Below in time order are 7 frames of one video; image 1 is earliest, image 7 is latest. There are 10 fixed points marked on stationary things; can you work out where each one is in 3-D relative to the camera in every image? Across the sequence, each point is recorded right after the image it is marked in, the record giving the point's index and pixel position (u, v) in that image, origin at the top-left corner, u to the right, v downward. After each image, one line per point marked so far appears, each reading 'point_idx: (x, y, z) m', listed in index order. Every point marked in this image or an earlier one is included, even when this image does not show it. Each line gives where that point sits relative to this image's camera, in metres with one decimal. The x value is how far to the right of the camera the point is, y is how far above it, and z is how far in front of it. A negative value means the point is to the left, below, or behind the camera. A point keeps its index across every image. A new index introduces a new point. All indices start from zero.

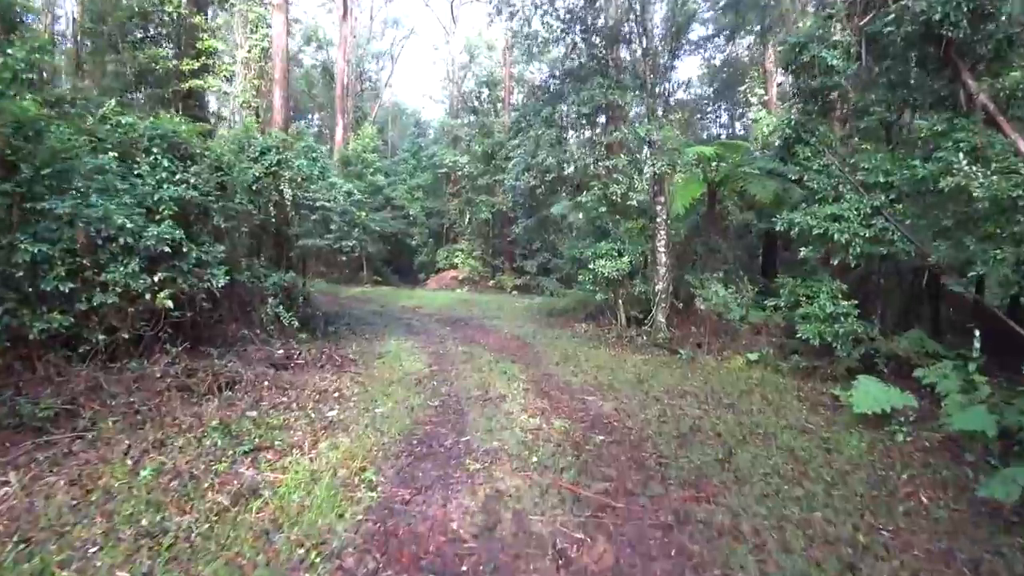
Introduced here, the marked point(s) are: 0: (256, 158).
0: (-3.9, +2.0, +9.1) m
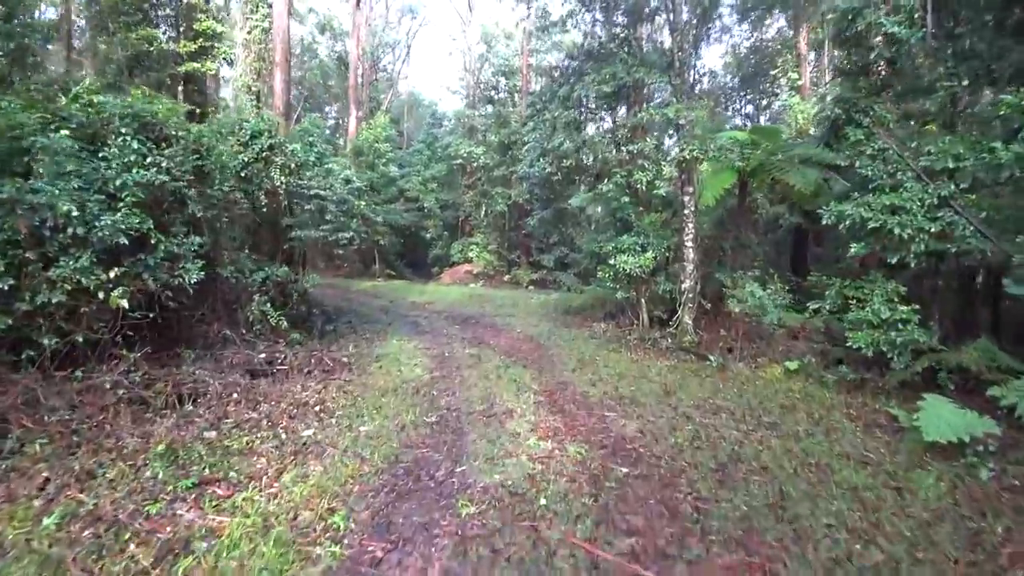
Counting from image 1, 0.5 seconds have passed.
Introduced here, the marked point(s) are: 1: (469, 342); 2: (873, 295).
0: (-3.7, +2.0, +8.3) m
1: (-0.7, -0.9, +9.8) m
2: (+4.4, -0.1, +7.2) m
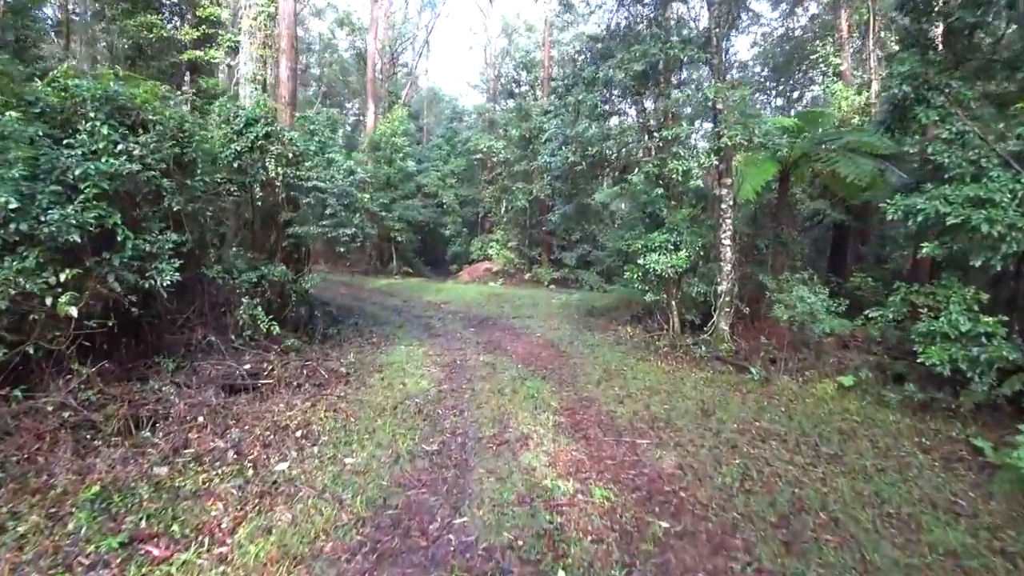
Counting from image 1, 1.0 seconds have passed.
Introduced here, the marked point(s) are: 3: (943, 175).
0: (-3.5, +2.0, +7.6) m
1: (-0.4, -0.9, +9.0) m
2: (+4.6, -0.1, +6.2) m
3: (+4.6, +1.2, +6.3) m
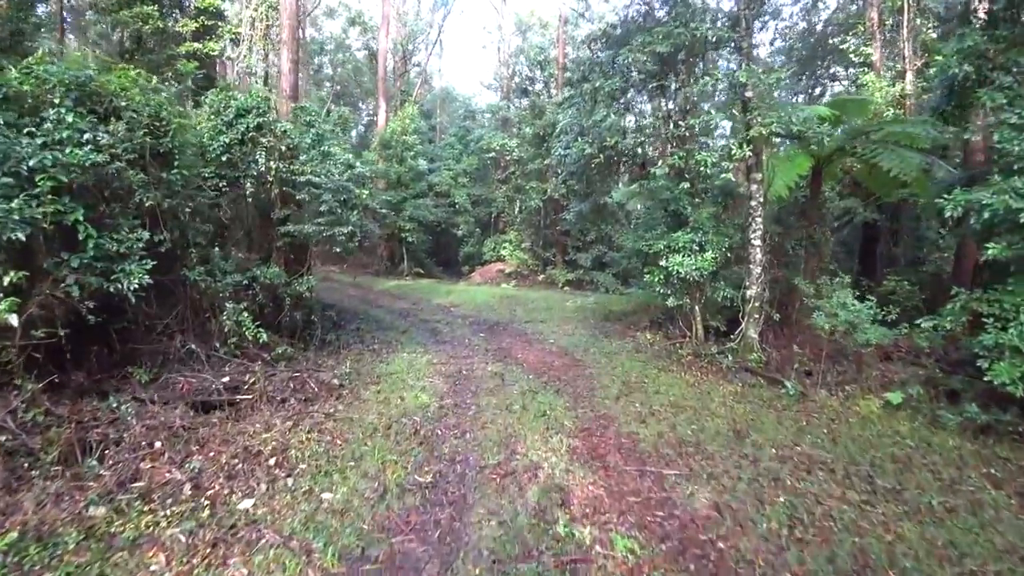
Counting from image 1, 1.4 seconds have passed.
0: (-3.4, +2.0, +7.0) m
1: (-0.3, -1.0, +8.4) m
2: (+4.6, -0.2, +5.4) m
3: (+4.7, +1.1, +5.6) m
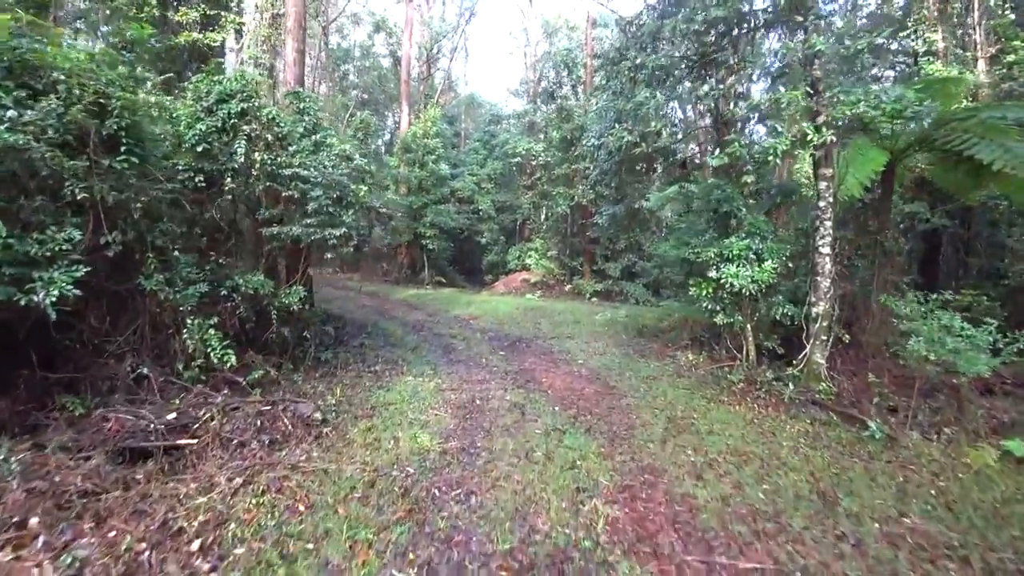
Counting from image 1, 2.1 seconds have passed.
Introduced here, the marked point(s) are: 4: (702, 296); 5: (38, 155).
0: (-3.1, +1.9, +6.1) m
1: (0.0, -1.1, +7.2) m
2: (+4.8, -0.4, +4.1) m
3: (+4.9, +1.0, +4.2) m
4: (+2.5, -0.1, +7.8) m
5: (-3.3, +0.9, +4.1) m
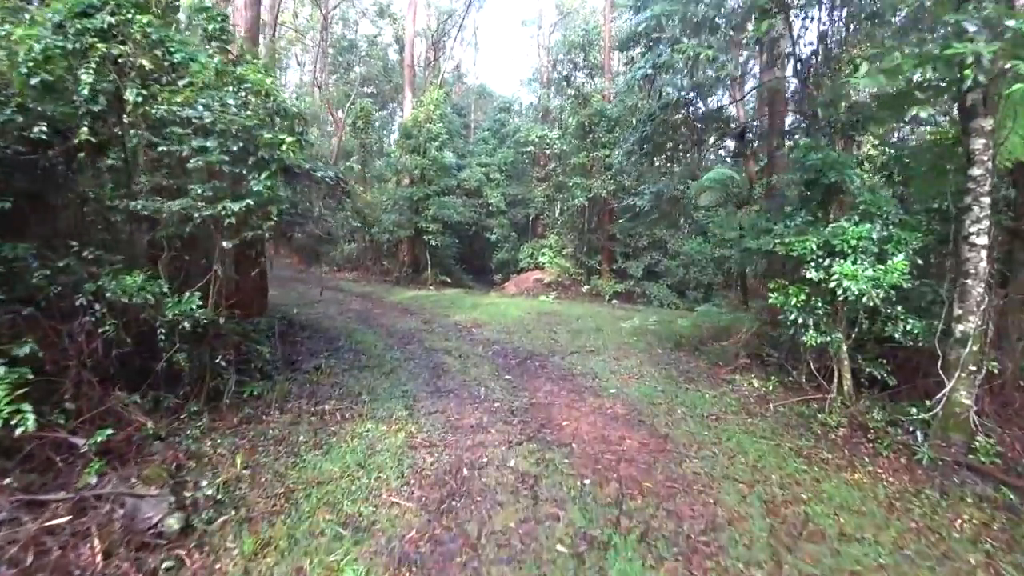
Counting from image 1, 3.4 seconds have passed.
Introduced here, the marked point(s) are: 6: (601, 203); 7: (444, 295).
0: (-3.1, +1.8, +4.0) m
1: (+0.1, -1.2, +5.0) m
2: (+4.8, -0.4, +1.8) m
3: (+4.9, +0.9, +1.9) m
4: (+2.6, -0.2, +5.6) m
5: (-3.3, +0.9, +2.0) m
6: (+3.0, +2.9, +19.7) m
7: (-2.0, -0.2, +17.0) m
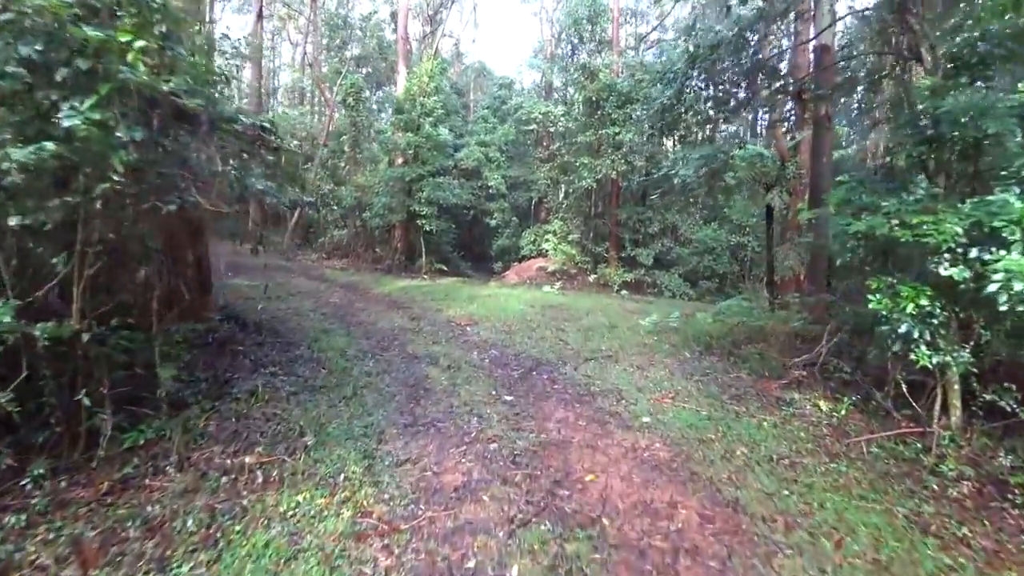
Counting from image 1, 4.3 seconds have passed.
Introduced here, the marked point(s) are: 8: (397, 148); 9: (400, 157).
0: (-3.1, +1.8, +2.4) m
1: (+0.1, -1.2, +3.6) m
2: (+4.8, -0.5, +0.3) m
3: (+4.9, +0.8, +0.4) m
4: (+2.6, -0.2, +4.1) m
5: (-3.3, +0.8, +0.5) m
6: (+3.0, +3.3, +18.1) m
7: (-2.0, +0.1, +15.5) m
8: (-3.6, +4.4, +18.5) m
9: (-3.6, +4.2, +18.8) m
